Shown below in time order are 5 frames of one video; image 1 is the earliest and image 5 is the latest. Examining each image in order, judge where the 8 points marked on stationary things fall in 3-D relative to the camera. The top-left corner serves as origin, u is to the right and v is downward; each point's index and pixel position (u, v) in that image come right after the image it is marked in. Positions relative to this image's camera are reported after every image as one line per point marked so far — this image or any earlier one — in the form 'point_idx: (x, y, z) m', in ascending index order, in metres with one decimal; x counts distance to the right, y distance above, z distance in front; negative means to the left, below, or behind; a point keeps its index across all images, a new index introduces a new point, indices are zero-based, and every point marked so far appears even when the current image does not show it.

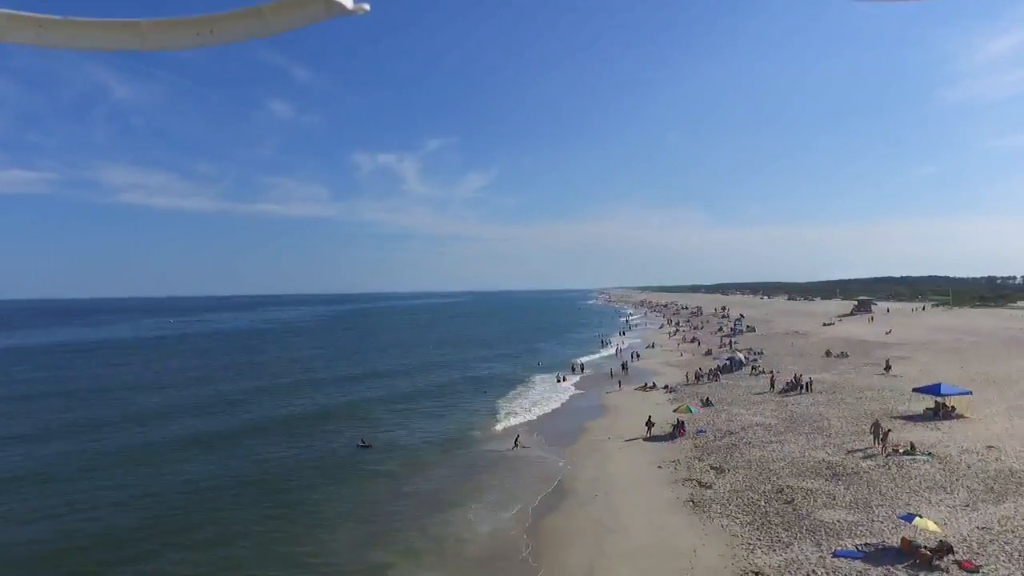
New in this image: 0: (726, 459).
0: (+7.0, -5.7, +19.5) m
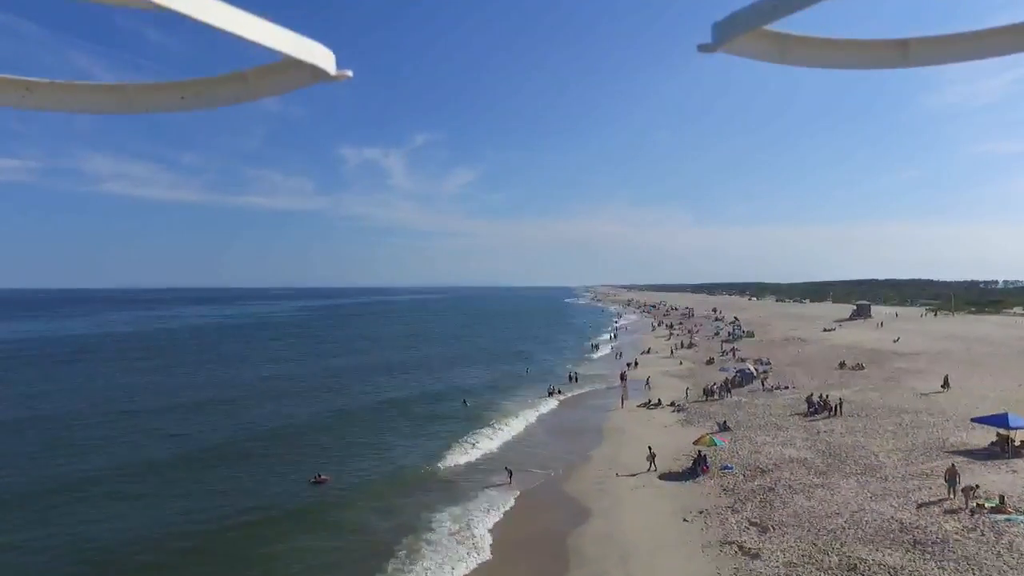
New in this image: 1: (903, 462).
0: (+6.8, -6.0, +15.9) m
1: (+12.1, -5.4, +18.6) m
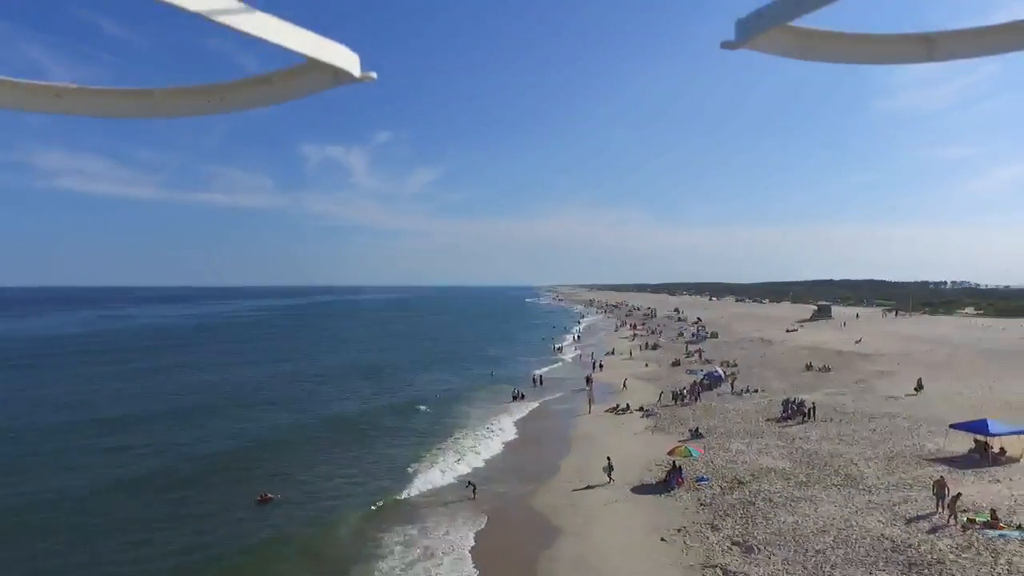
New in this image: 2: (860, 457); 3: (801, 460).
0: (+5.9, -6.1, +14.9) m
1: (+11.1, -5.4, +17.8) m
2: (+11.3, -5.5, +19.4) m
3: (+9.4, -5.6, +19.6) m
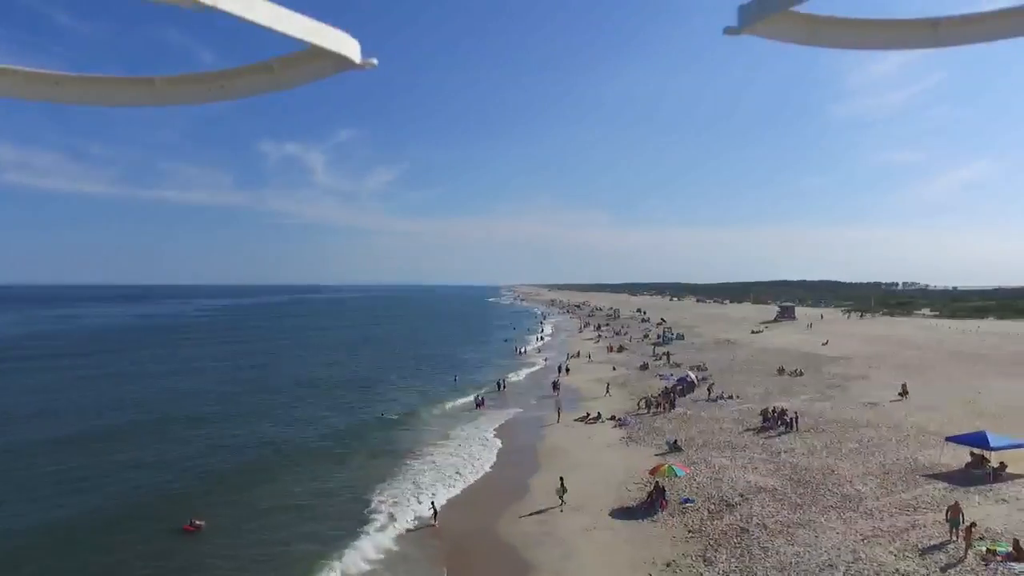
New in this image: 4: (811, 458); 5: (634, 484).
0: (+5.2, -6.1, +13.1) m
1: (+10.1, -5.5, +16.4) m
2: (+10.2, -5.5, +18.0) m
3: (+8.4, -5.7, +18.1) m
4: (+9.8, -5.6, +19.8) m
5: (+3.8, -6.1, +18.9) m
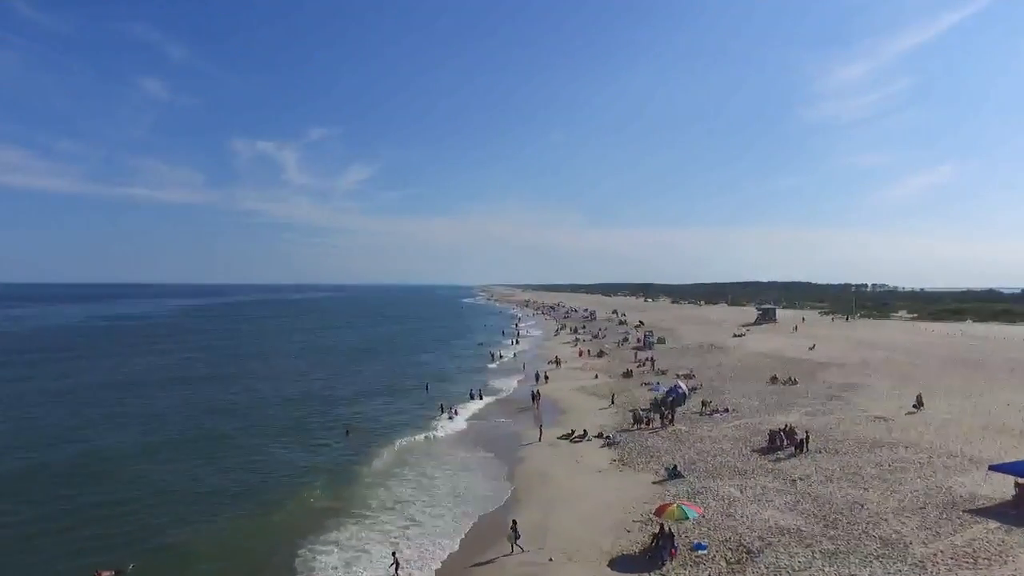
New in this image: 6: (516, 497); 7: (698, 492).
0: (+4.9, -6.3, +10.4) m
1: (+9.7, -5.7, +14.0) m
2: (+9.7, -5.7, +15.6) m
3: (+7.8, -5.9, +15.5) m
4: (+9.2, -5.7, +17.3) m
5: (+3.2, -6.3, +16.1) m
6: (+0.1, -6.6, +19.1) m
7: (+5.4, -5.9, +17.5) m
